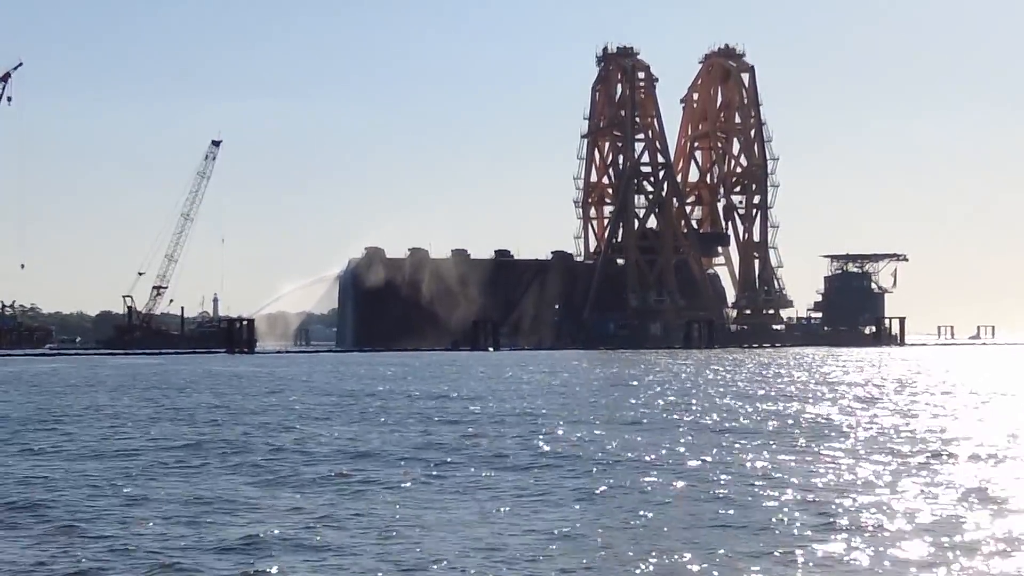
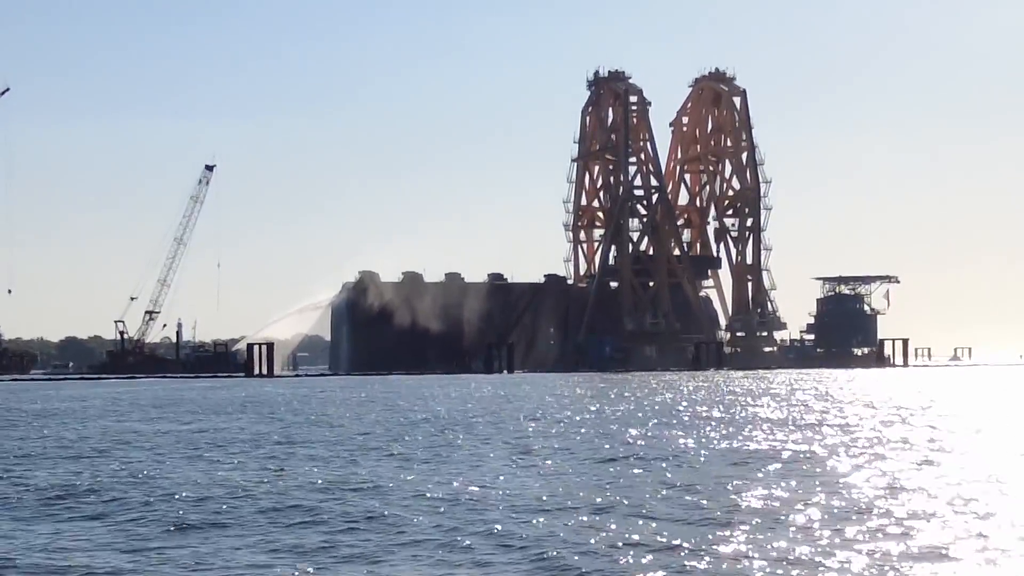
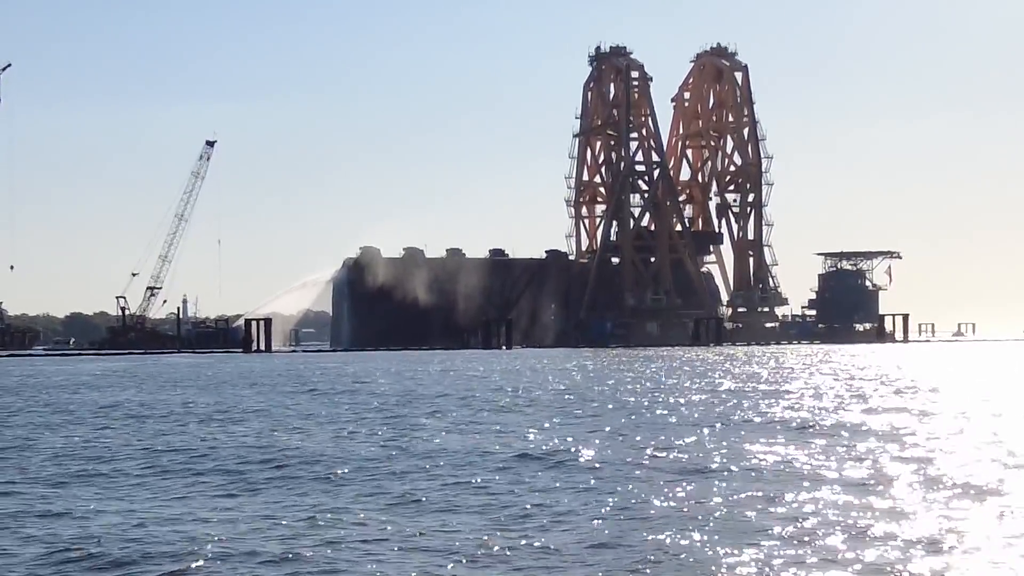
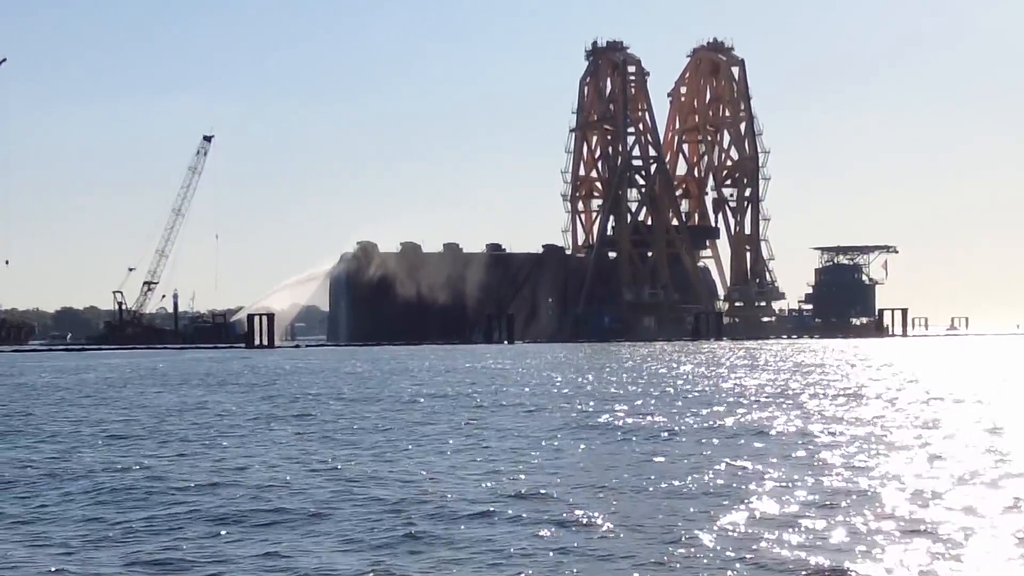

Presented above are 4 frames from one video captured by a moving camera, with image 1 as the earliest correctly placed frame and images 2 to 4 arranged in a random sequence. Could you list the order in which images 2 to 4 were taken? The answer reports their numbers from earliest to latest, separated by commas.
3, 2, 4
